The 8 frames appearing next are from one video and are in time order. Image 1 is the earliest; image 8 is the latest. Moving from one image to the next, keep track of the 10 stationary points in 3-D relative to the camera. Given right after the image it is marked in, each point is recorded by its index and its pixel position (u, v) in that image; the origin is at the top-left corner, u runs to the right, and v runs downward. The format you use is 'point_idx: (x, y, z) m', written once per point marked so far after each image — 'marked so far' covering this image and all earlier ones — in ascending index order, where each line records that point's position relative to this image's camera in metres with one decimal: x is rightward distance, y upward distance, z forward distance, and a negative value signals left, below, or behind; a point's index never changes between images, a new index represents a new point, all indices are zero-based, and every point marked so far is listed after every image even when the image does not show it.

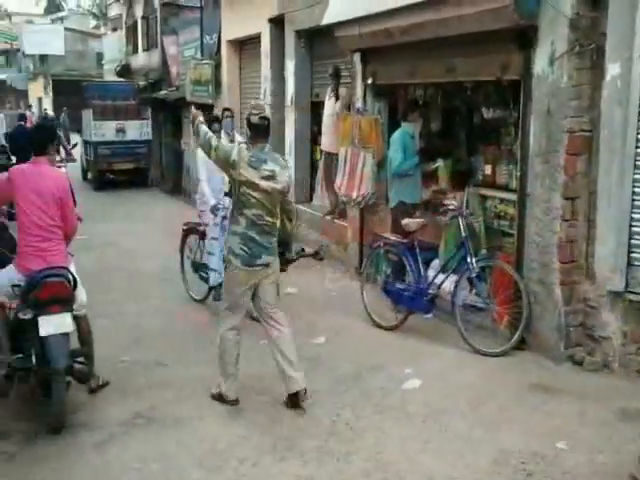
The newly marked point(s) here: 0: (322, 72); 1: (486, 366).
0: (0.0, +2.1, +10.4) m
1: (+1.1, -0.9, +5.5) m
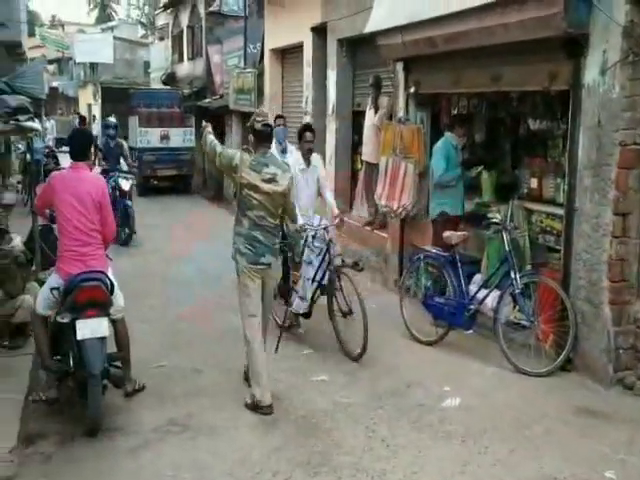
0: (+0.6, +2.0, +10.3) m
1: (+1.4, -1.0, +5.3) m
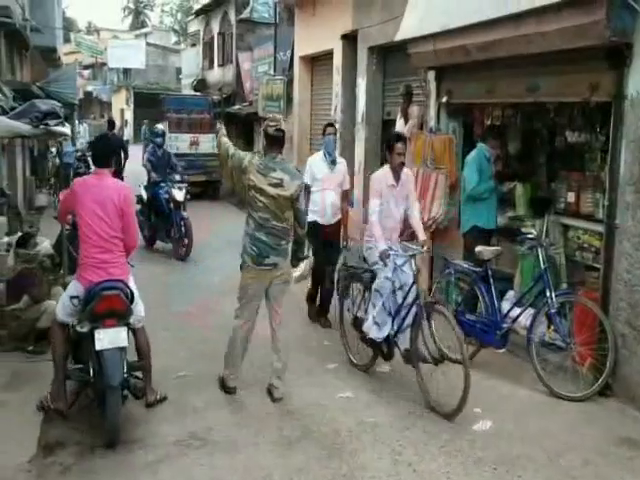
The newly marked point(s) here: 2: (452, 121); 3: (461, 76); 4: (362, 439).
0: (+0.9, +1.9, +10.1) m
1: (+1.5, -1.1, +5.1) m
2: (+1.3, +1.1, +7.8) m
3: (+1.3, +1.5, +7.4) m
4: (+0.2, -1.2, +4.9) m
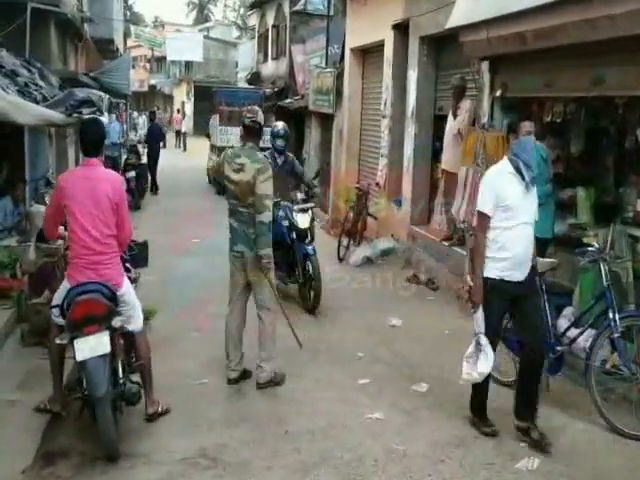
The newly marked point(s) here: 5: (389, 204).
0: (+1.5, +1.8, +9.5) m
1: (+1.7, -1.1, +4.5) m
2: (+1.6, +1.1, +7.2) m
3: (+1.7, +1.4, +6.8) m
4: (+0.4, -1.2, +4.4) m
5: (+1.0, +0.5, +11.2) m
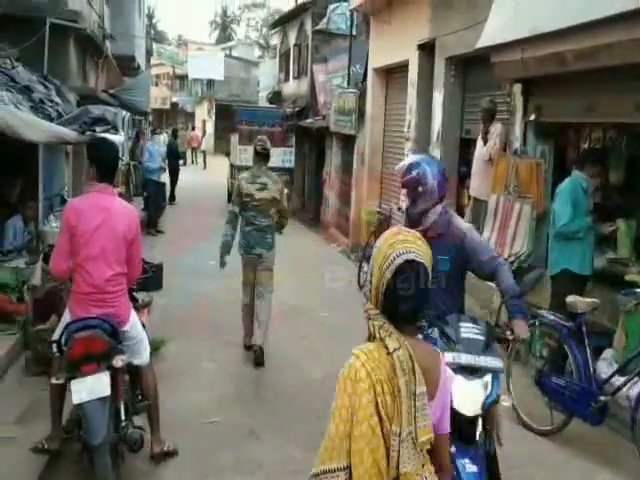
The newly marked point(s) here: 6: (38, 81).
0: (+1.7, +1.5, +9.1) m
1: (+1.8, -1.4, +4.0) m
2: (+1.8, +0.8, +6.8) m
3: (+1.8, +1.2, +6.4) m
4: (+0.5, -1.4, +3.9) m
5: (+1.2, +0.1, +10.8) m
6: (-3.8, +2.1, +10.9) m
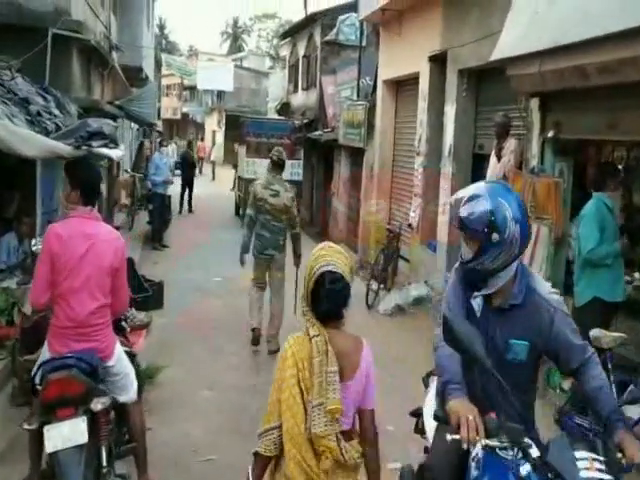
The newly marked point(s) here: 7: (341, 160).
0: (+1.8, +1.3, +8.7) m
1: (+1.8, -1.5, +3.6) m
2: (+1.9, +0.6, +6.4) m
3: (+1.9, +1.0, +6.0) m
4: (+0.5, -1.6, +3.5) m
5: (+1.3, -0.1, +10.4) m
6: (-3.7, +1.9, +10.6) m
7: (+0.4, +1.6, +16.4) m
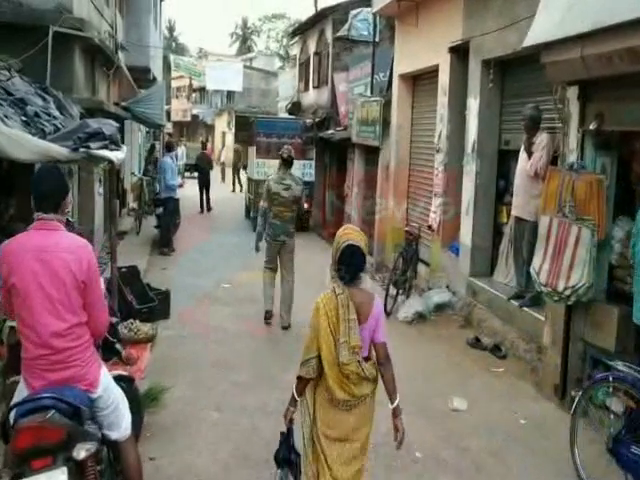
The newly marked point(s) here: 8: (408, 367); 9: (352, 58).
0: (+2.0, +1.3, +8.1) m
1: (+1.9, -1.5, +3.0) m
2: (+2.0, +0.6, +5.8) m
3: (+2.0, +1.0, +5.4) m
4: (+0.6, -1.6, +3.0) m
5: (+1.5, -0.1, +9.9) m
6: (-3.5, +1.8, +10.1) m
7: (+0.7, +1.6, +15.8) m
8: (+0.8, -1.2, +7.5) m
9: (+0.8, +4.3, +19.2) m
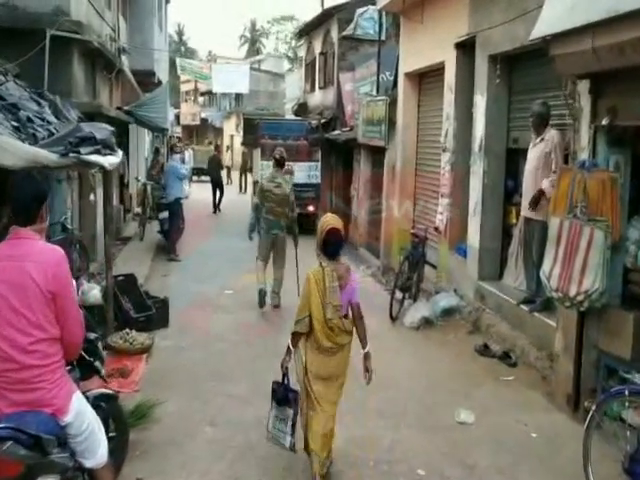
0: (+2.0, +1.2, +7.8) m
1: (+1.8, -1.5, +2.7) m
2: (+2.0, +0.6, +5.5) m
3: (+2.0, +1.0, +5.1) m
4: (+0.5, -1.6, +2.7) m
5: (+1.5, -0.2, +9.5) m
6: (-3.5, +1.7, +9.9) m
7: (+0.8, +1.5, +15.5) m
8: (+0.8, -1.2, +7.2) m
9: (+0.9, +4.3, +19.0) m
